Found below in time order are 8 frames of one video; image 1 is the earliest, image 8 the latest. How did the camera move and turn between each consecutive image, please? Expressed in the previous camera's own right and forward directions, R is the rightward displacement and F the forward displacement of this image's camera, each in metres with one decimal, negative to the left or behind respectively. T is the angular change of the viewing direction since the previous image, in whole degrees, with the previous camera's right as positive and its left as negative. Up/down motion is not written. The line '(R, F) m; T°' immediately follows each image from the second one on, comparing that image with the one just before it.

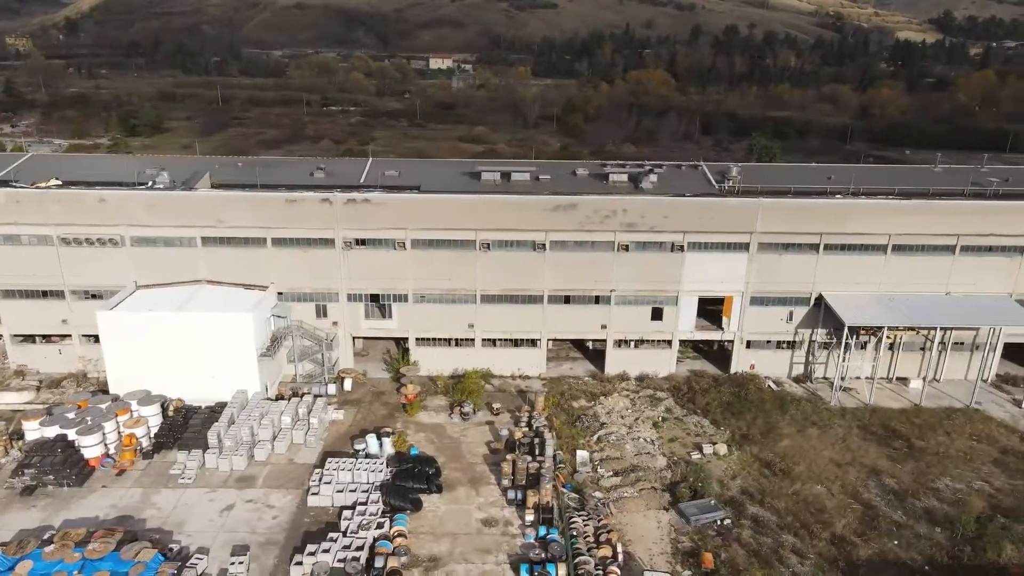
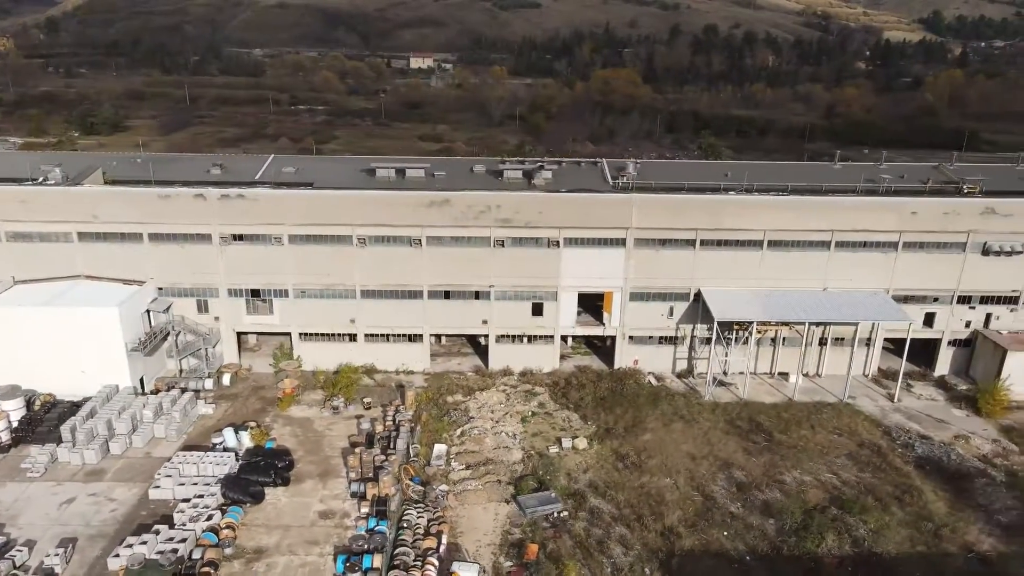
(+3.1, -0.2) m; 0°
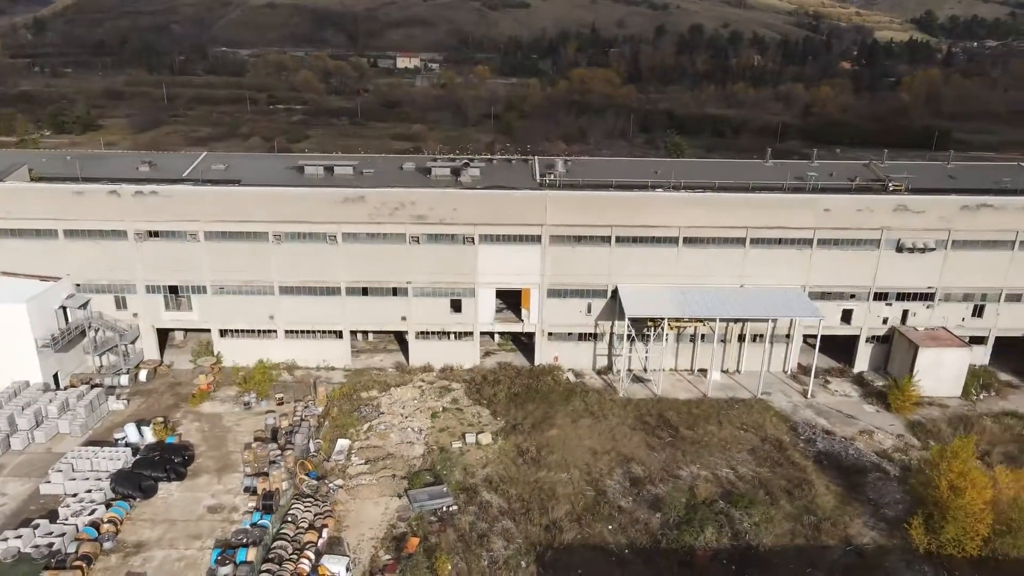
(+2.1, -0.1) m; 0°
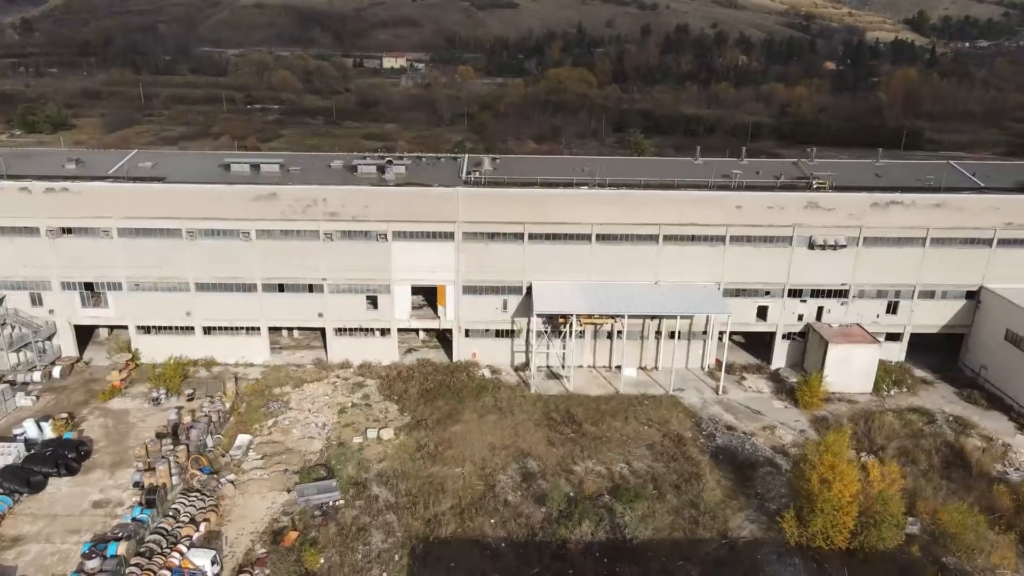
(+2.2, -0.1) m; 0°
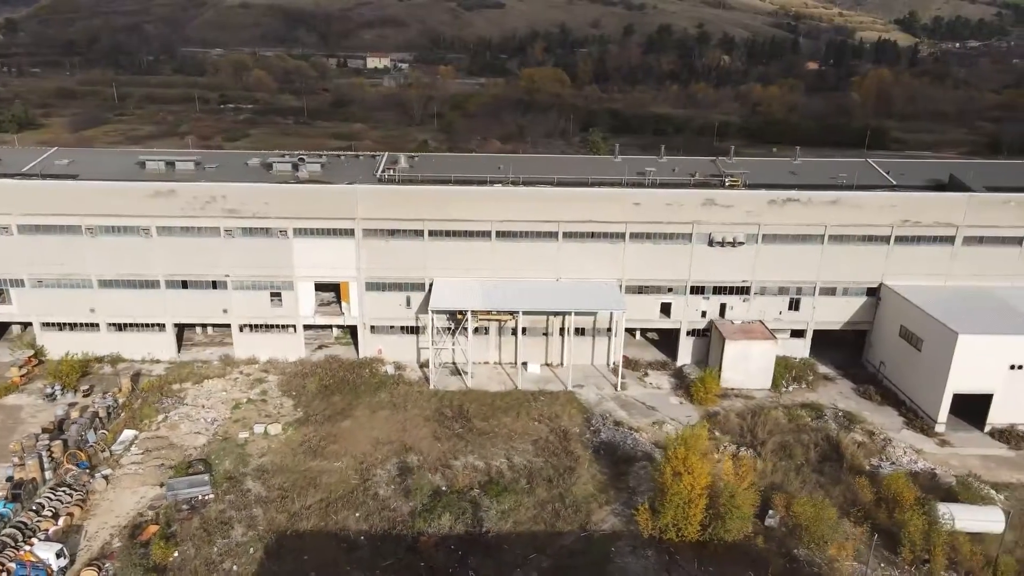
(+2.6, -0.2) m; 0°
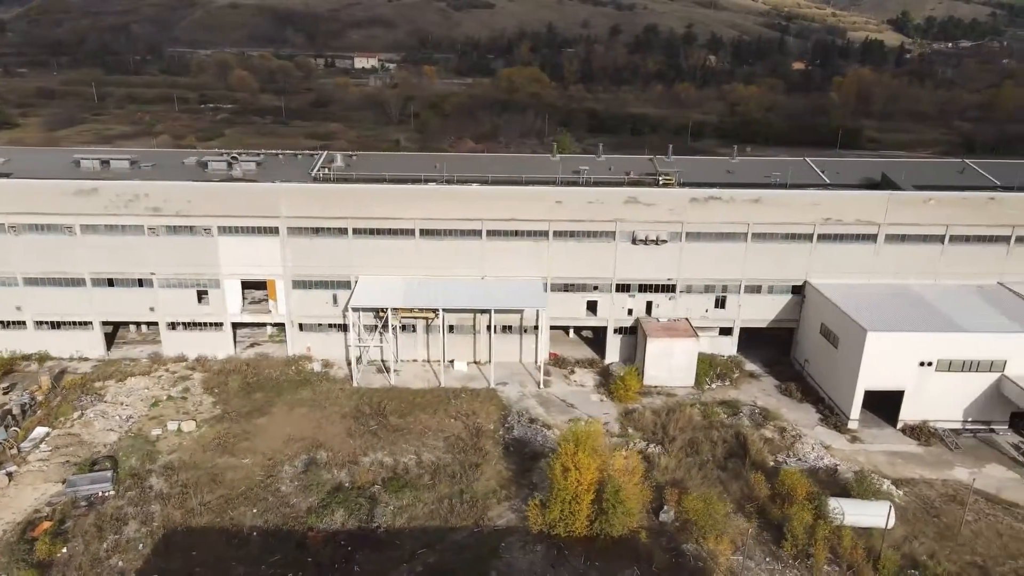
(+2.0, -0.1) m; 0°
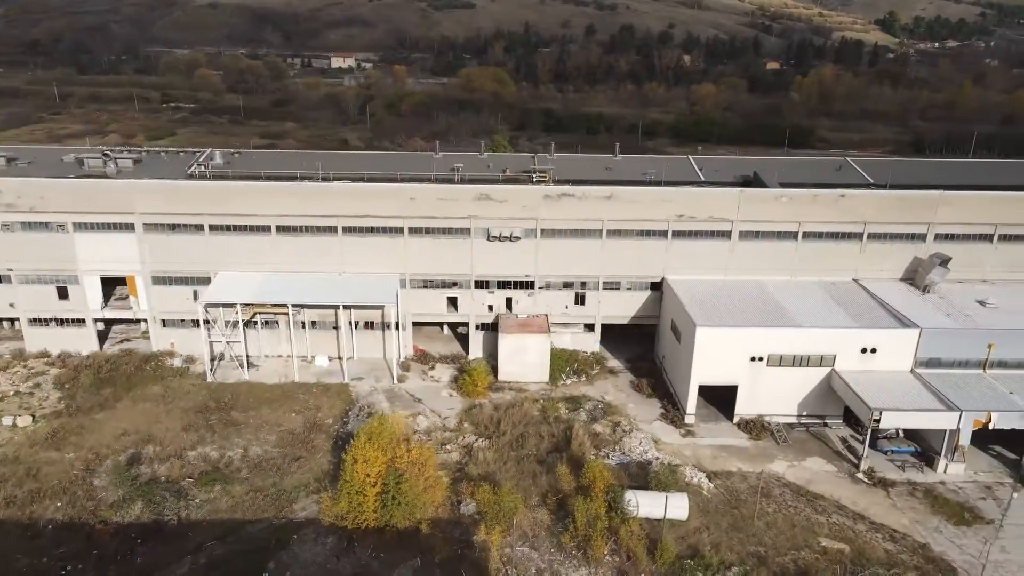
(+3.8, -0.2) m; 0°
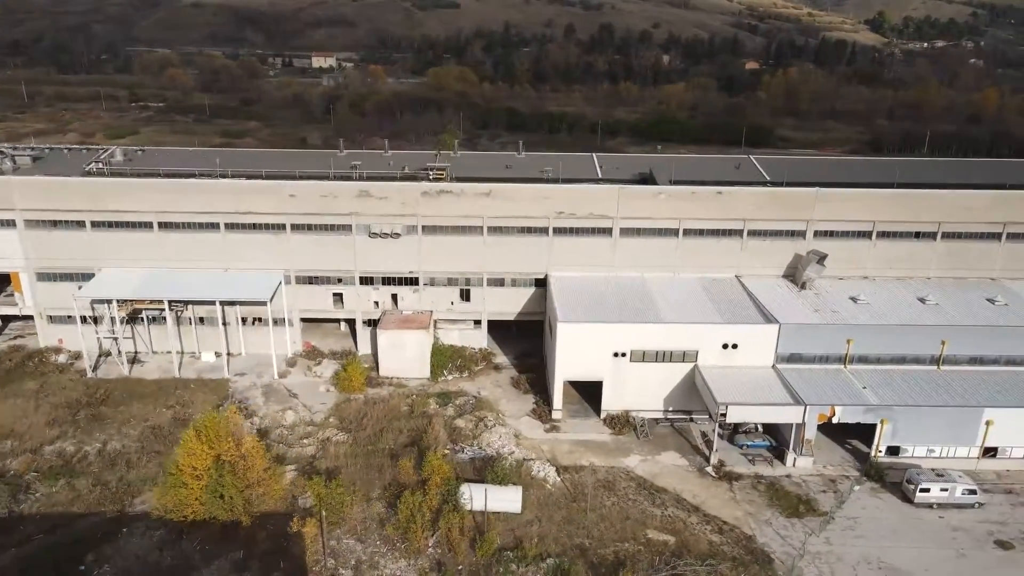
(+3.2, -0.2) m; 0°
